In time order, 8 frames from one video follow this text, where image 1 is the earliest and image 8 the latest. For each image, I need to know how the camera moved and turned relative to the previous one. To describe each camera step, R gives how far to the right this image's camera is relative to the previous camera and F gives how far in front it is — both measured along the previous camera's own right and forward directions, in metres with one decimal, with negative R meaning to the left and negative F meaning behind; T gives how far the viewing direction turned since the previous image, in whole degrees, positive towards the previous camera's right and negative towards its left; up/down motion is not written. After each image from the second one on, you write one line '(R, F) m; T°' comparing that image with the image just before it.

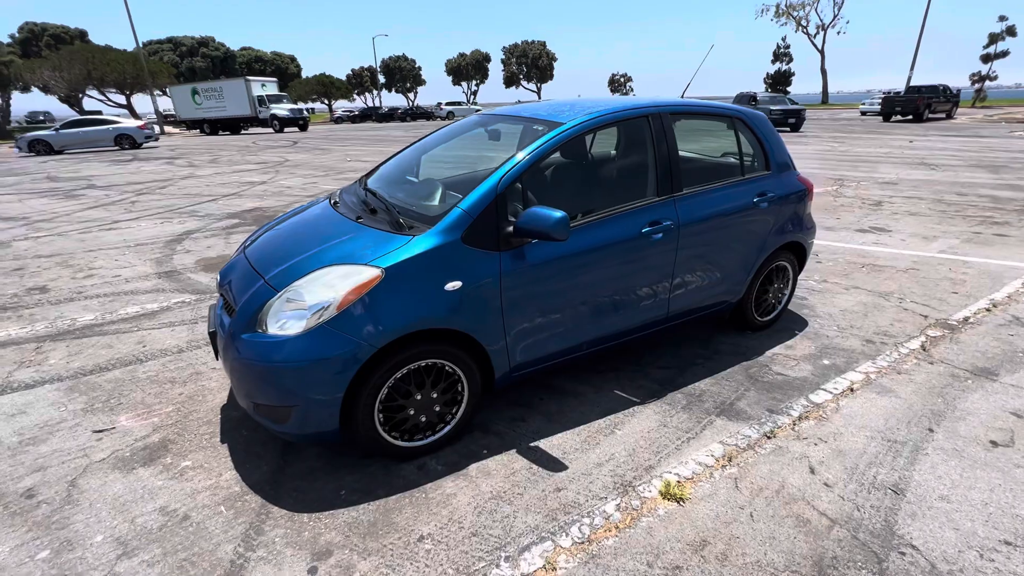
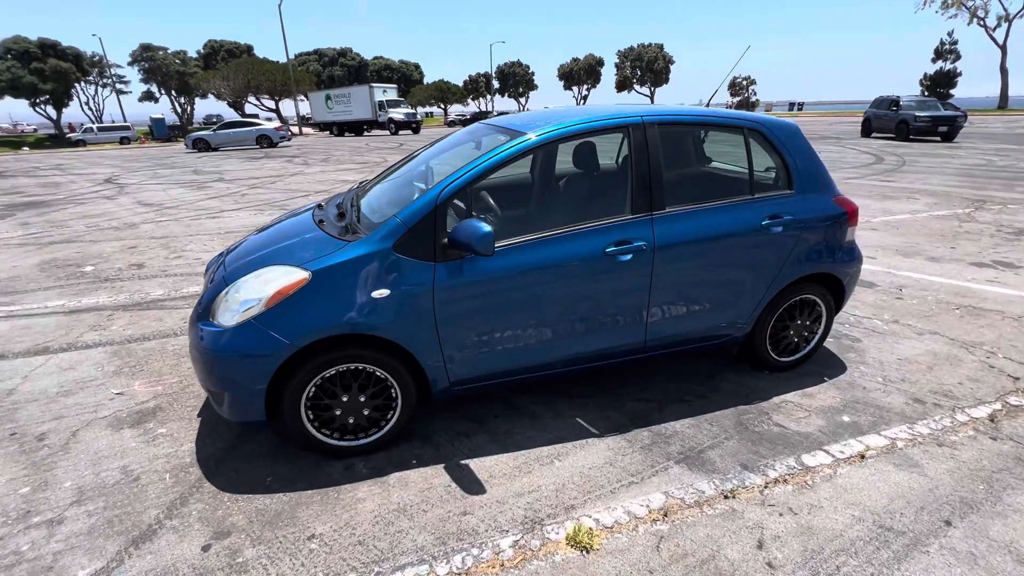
(+0.9, +0.2) m; -12°
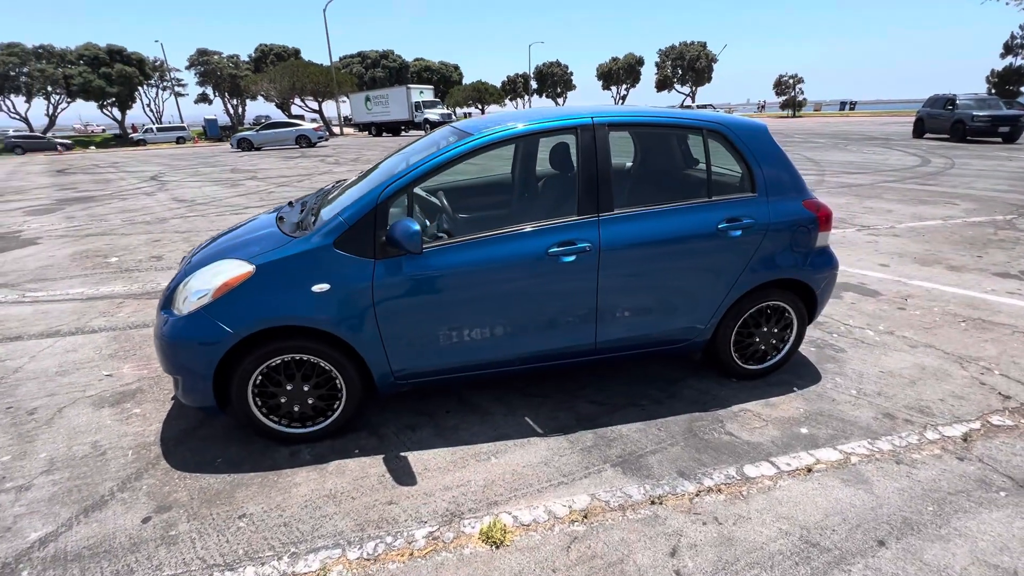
(+0.6, 0.0) m; -4°
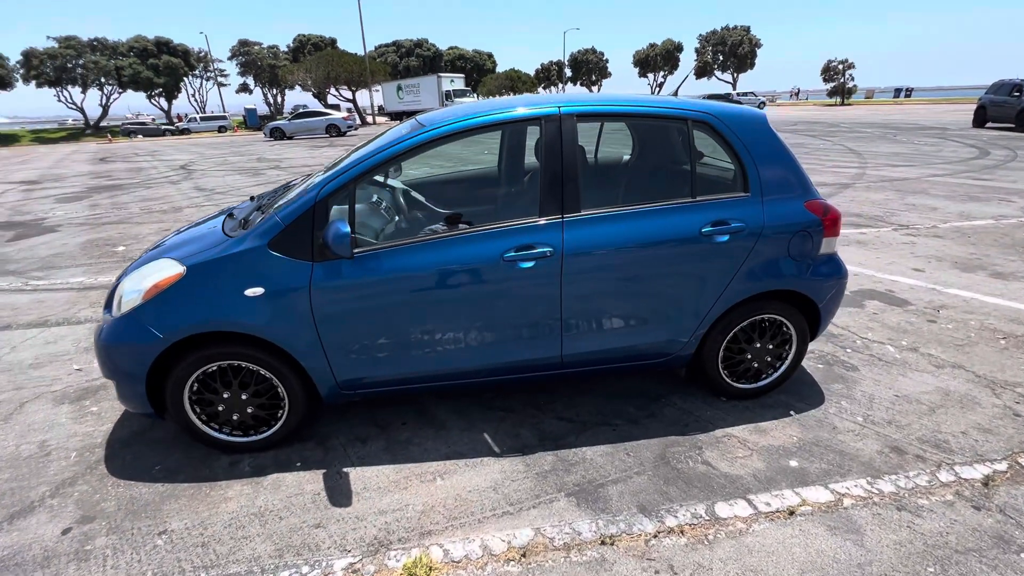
(+0.4, +0.3) m; -4°
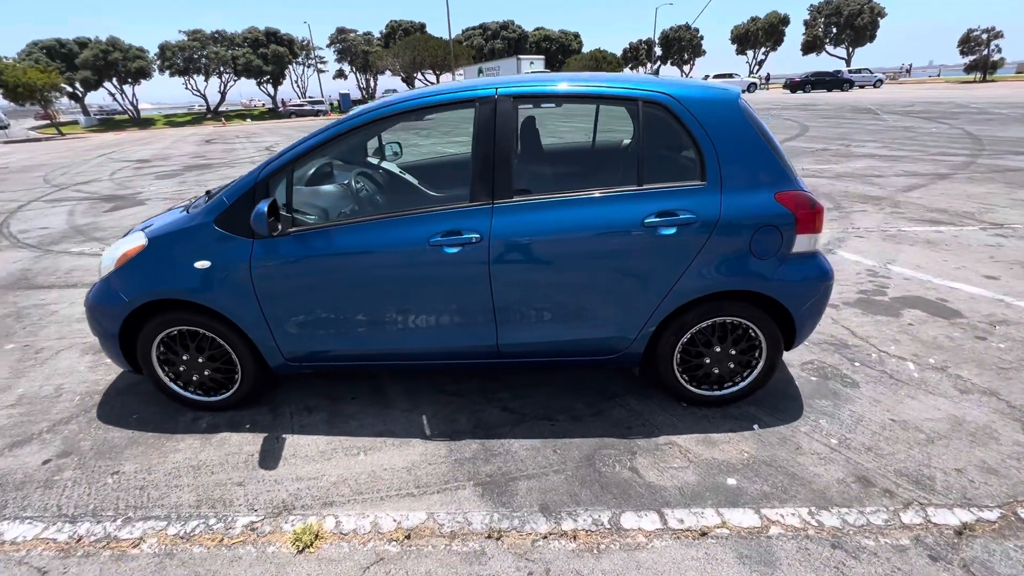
(+0.8, +0.1) m; -9°
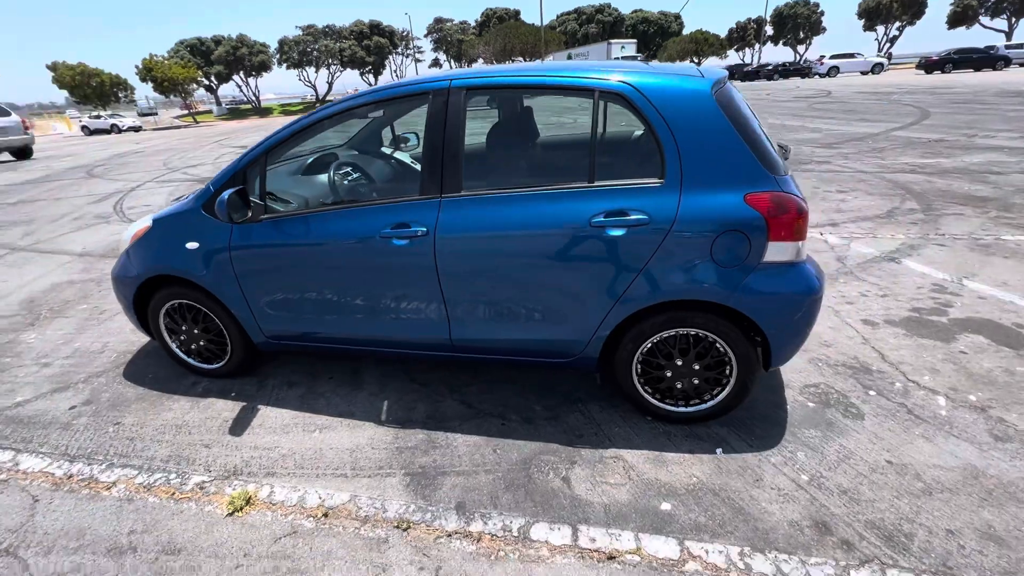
(+0.7, +0.1) m; -10°
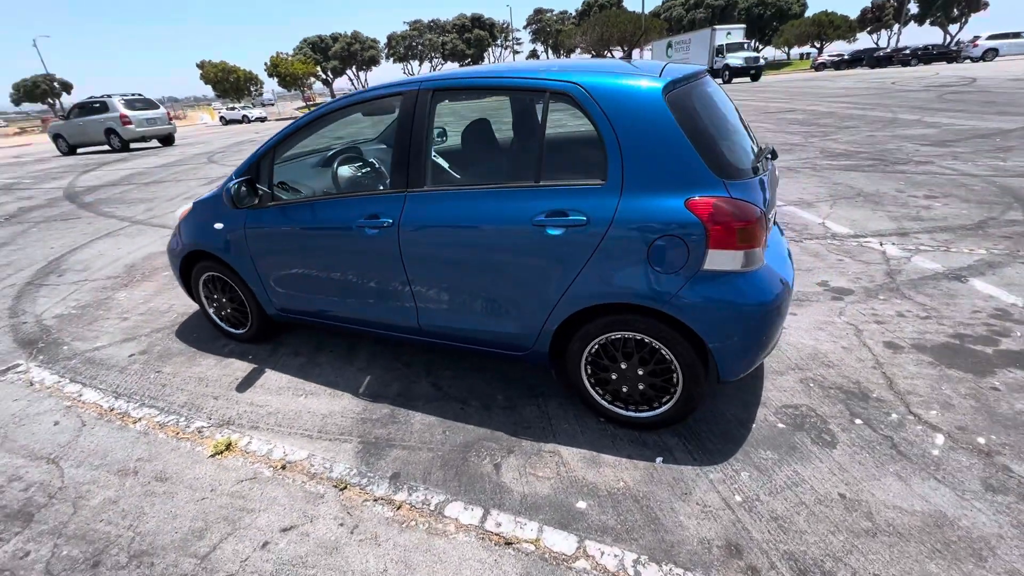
(+0.8, 0.0) m; -10°
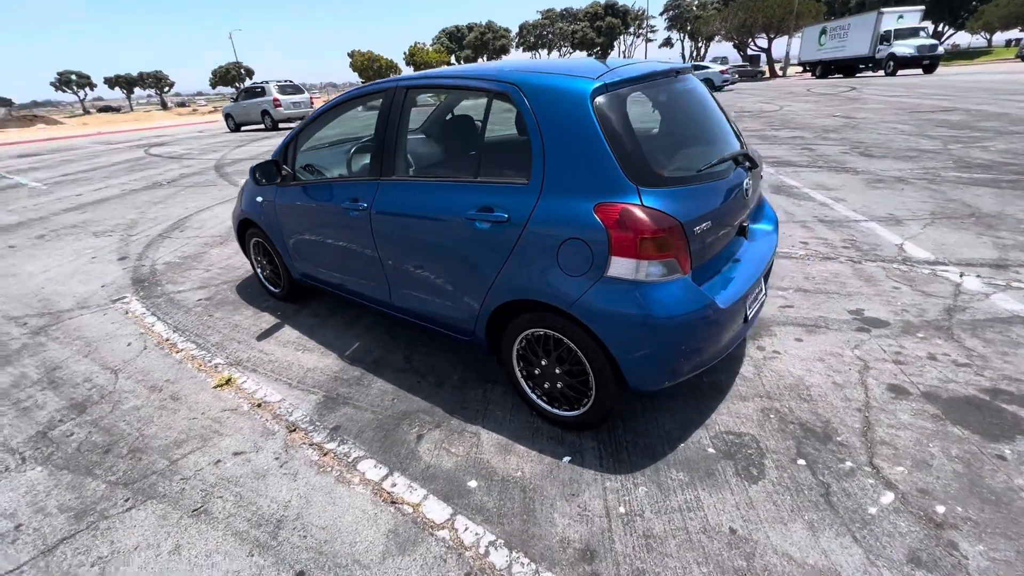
(+1.0, 0.0) m; -13°
